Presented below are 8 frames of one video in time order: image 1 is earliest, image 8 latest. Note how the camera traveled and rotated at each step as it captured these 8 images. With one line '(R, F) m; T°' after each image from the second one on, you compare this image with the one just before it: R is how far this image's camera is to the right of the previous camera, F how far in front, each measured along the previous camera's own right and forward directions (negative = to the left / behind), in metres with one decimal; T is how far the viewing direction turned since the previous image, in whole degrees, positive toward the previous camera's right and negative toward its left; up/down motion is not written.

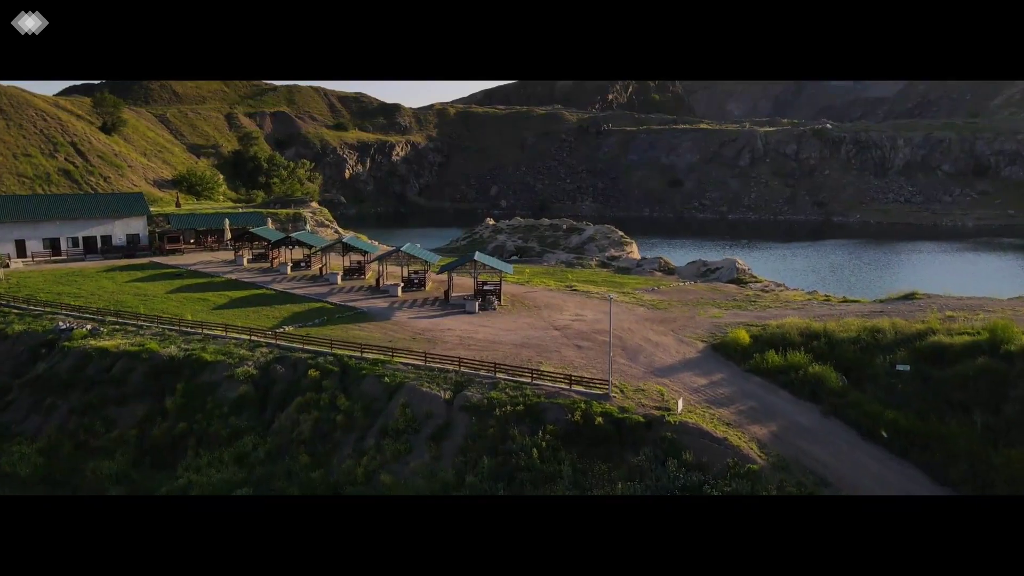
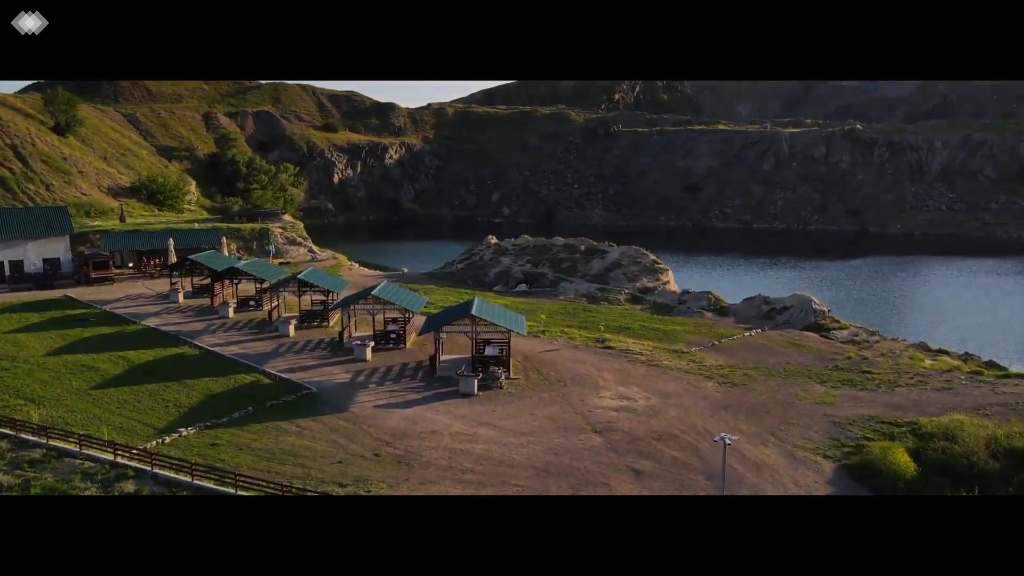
(-0.4, +8.0) m; 0°
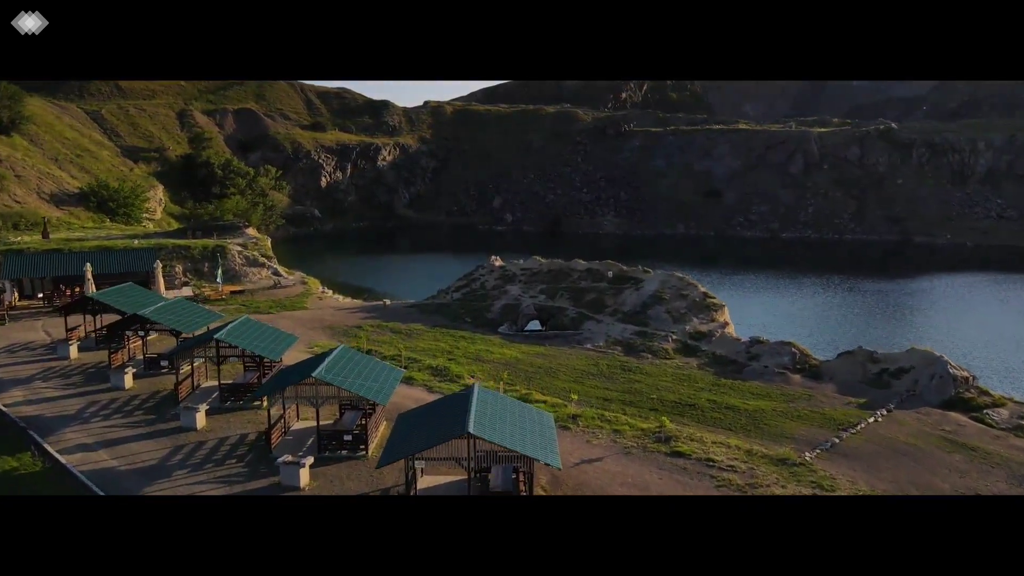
(-0.4, +7.8) m; 0°
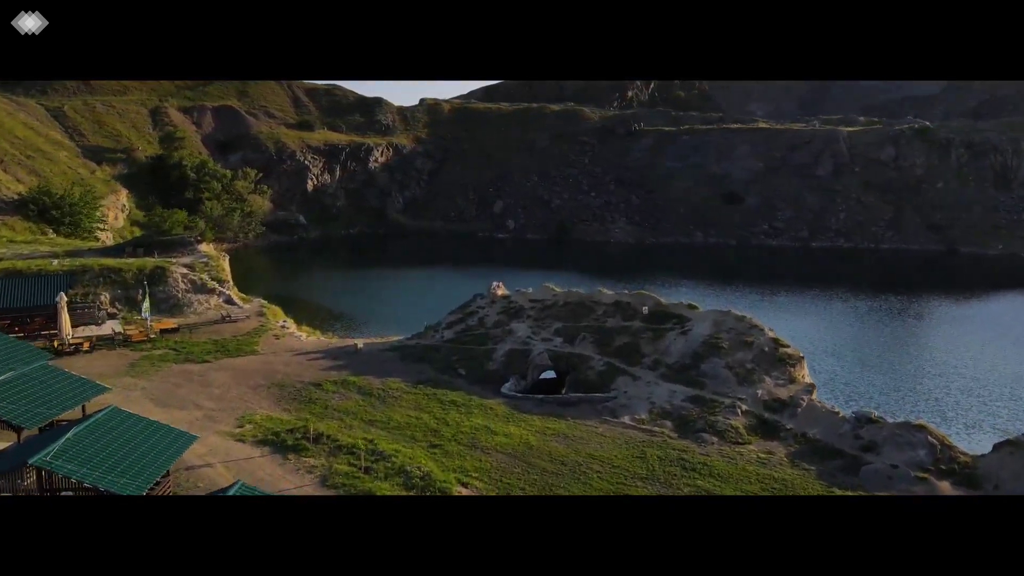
(-0.2, +6.7) m; 0°
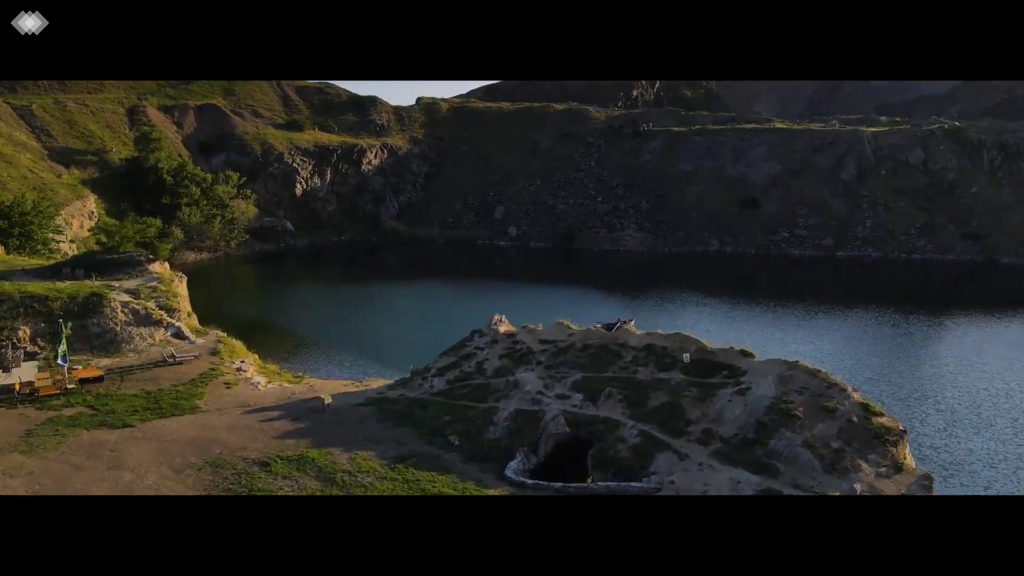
(-0.2, +4.9) m; 0°
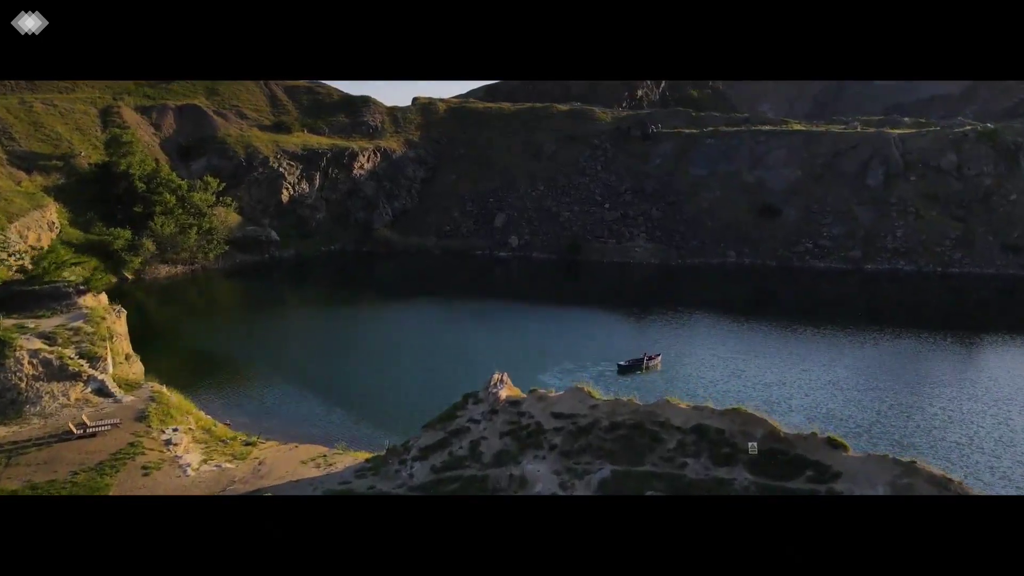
(-0.1, +4.9) m; 0°
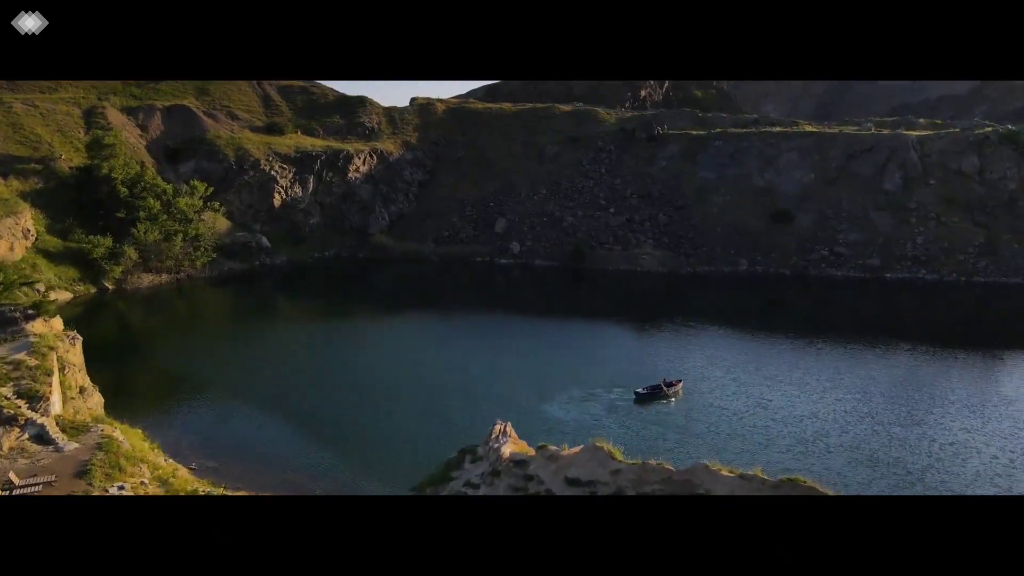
(-0.1, +2.8) m; 0°
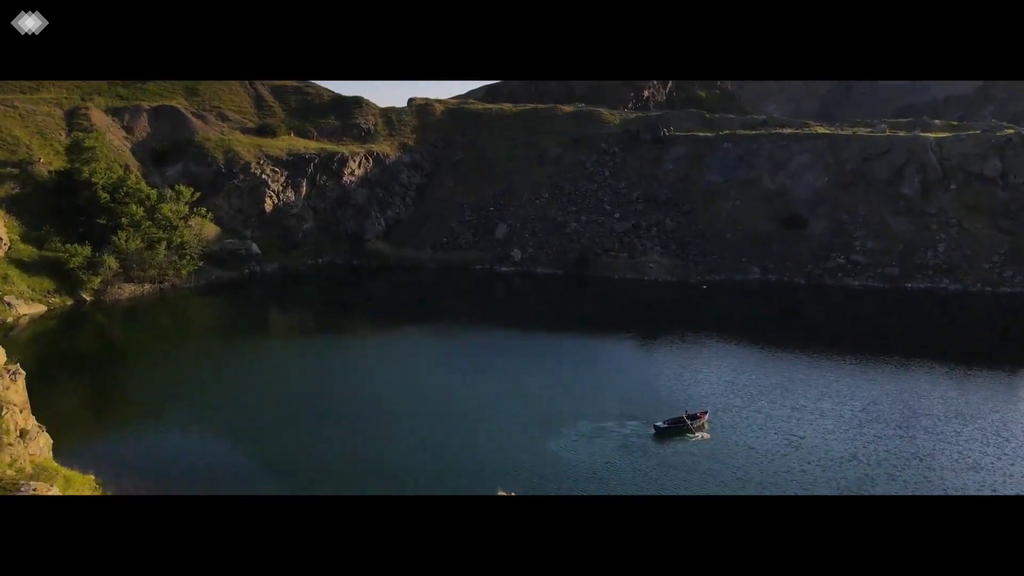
(-0.1, +2.7) m; 0°
